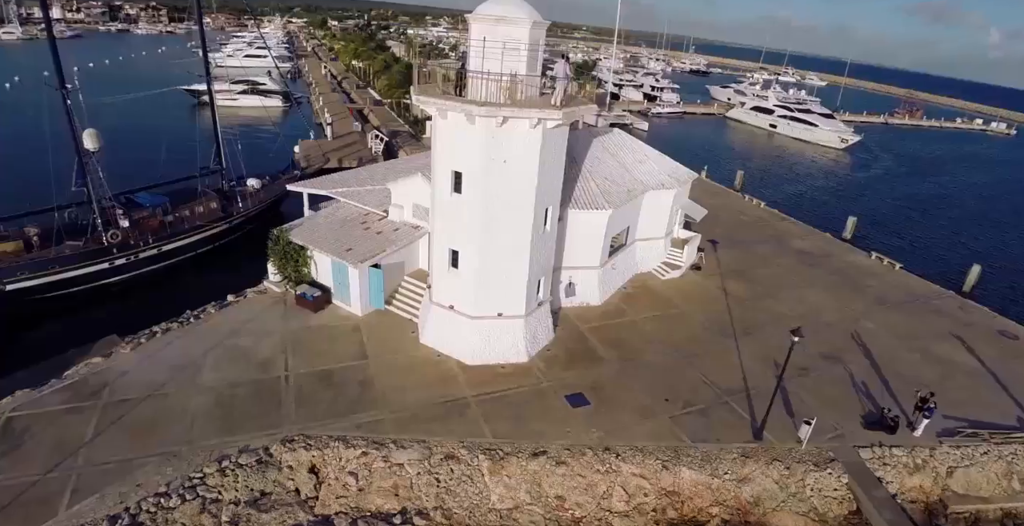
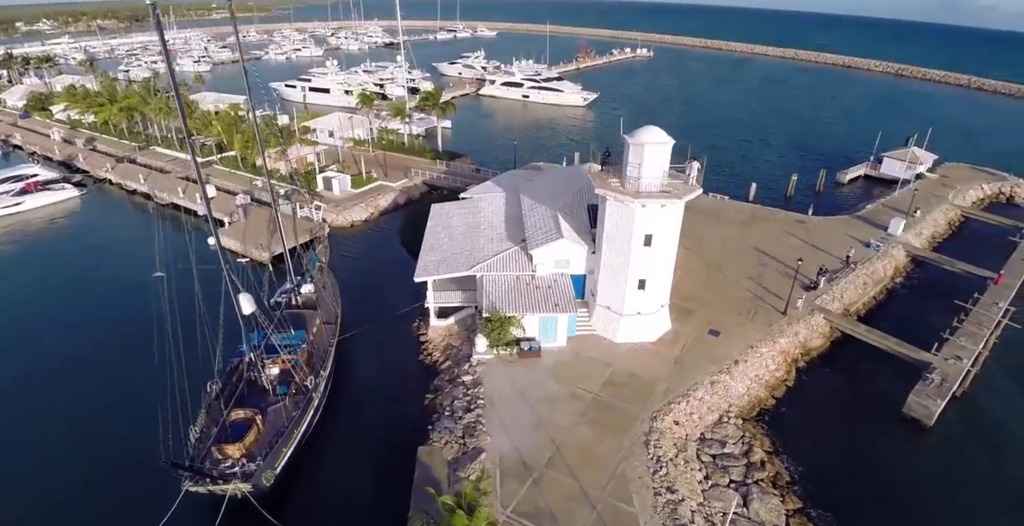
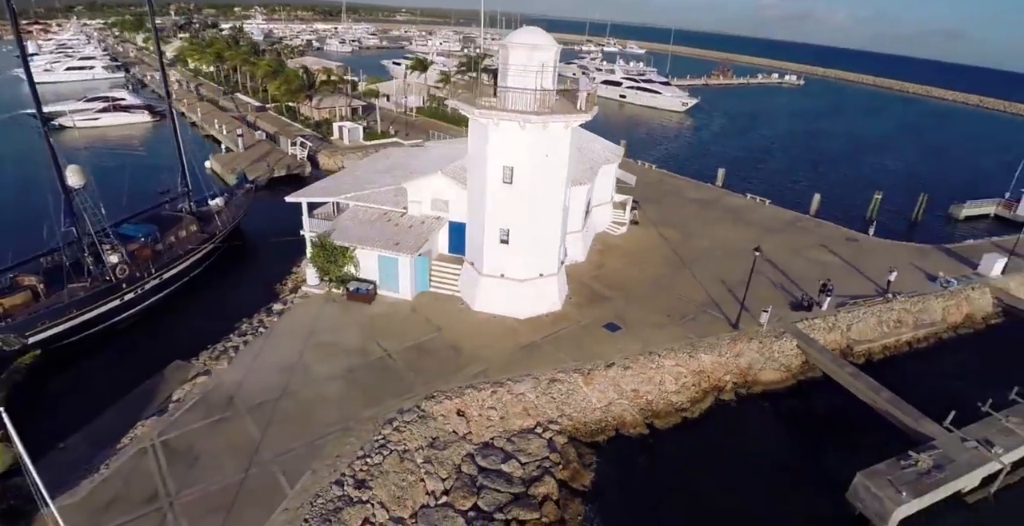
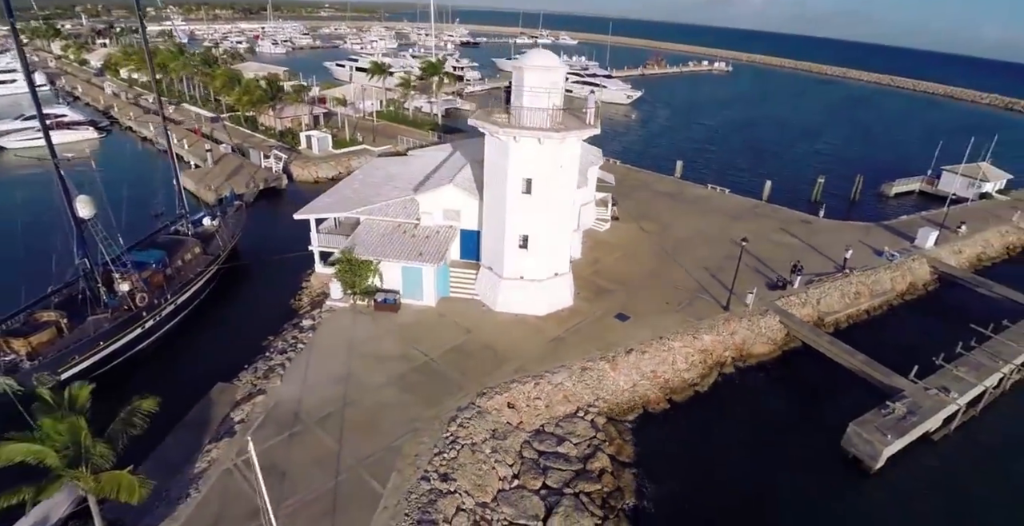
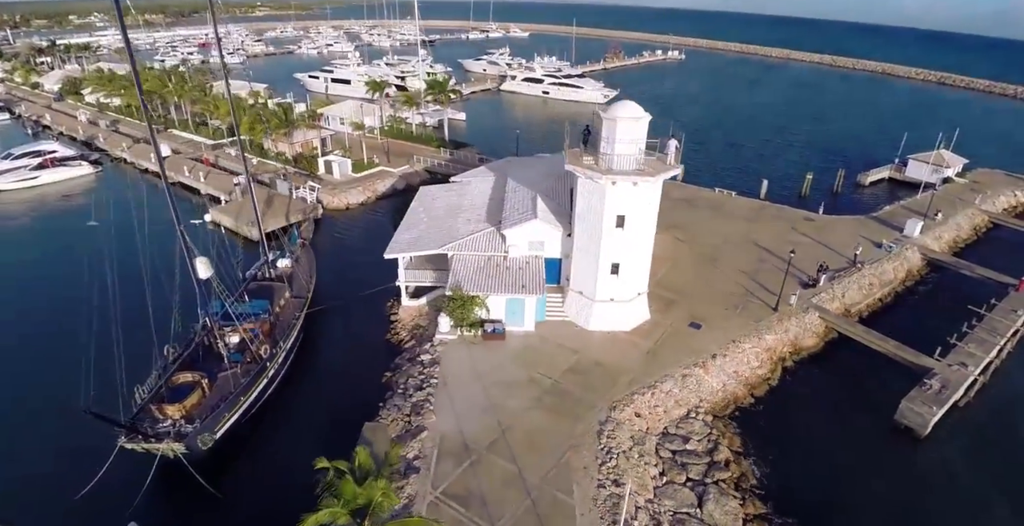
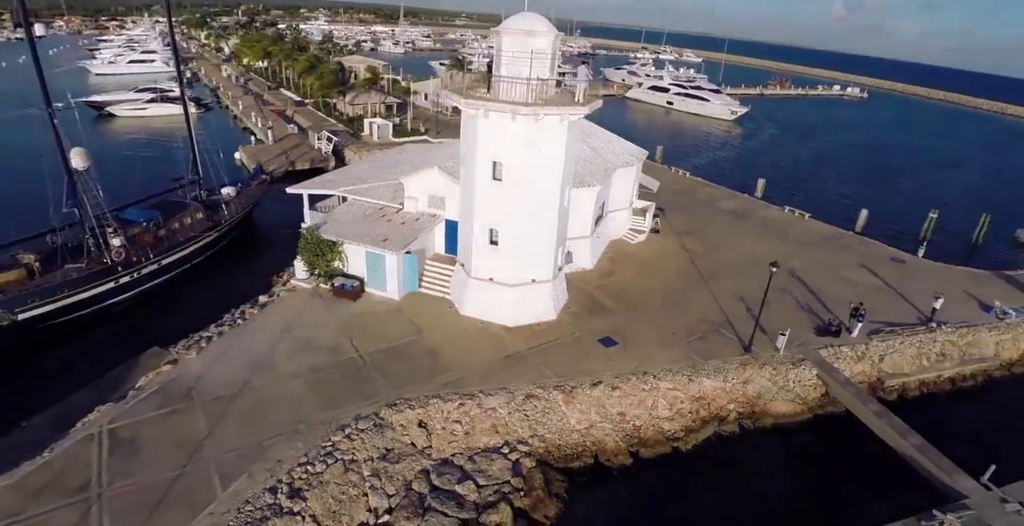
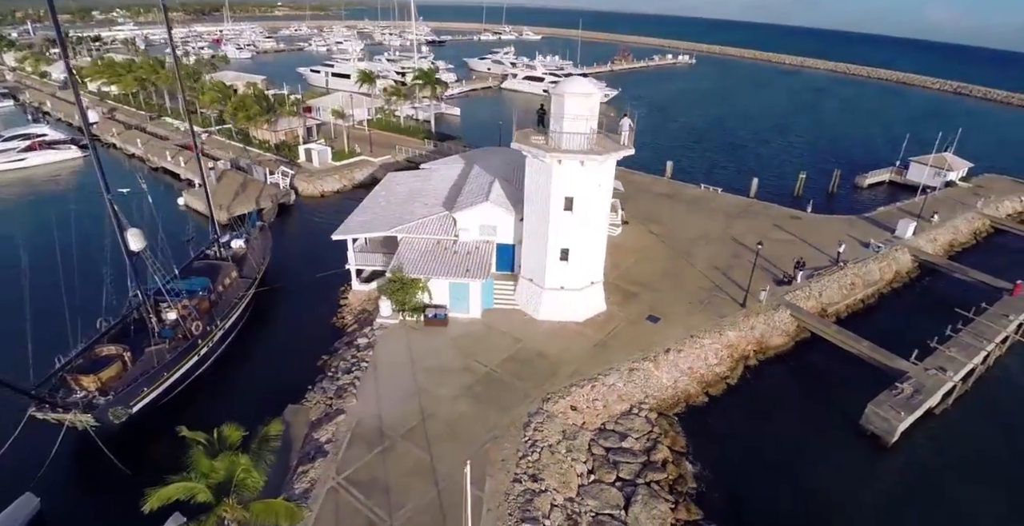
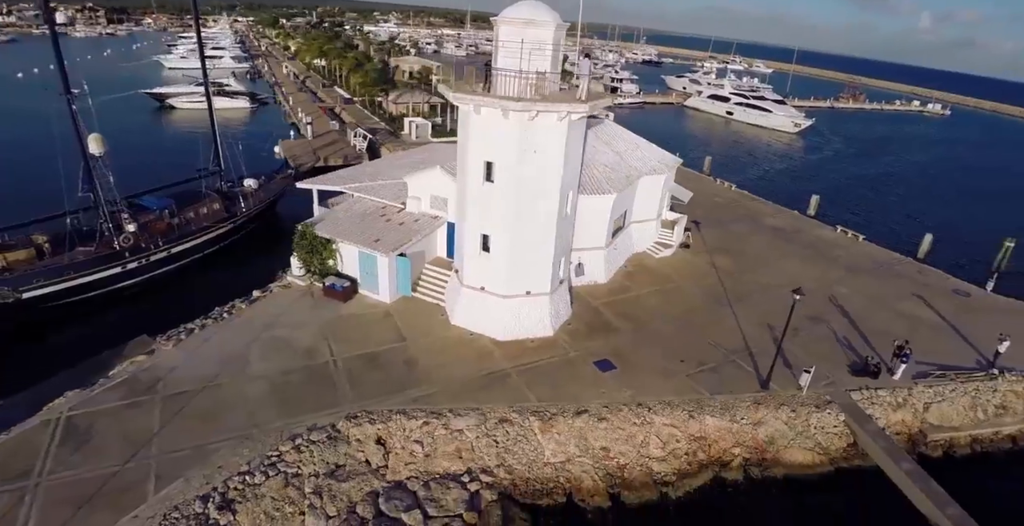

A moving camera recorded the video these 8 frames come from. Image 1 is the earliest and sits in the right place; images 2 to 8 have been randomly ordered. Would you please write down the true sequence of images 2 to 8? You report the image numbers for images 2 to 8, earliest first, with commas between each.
8, 6, 3, 4, 7, 5, 2
